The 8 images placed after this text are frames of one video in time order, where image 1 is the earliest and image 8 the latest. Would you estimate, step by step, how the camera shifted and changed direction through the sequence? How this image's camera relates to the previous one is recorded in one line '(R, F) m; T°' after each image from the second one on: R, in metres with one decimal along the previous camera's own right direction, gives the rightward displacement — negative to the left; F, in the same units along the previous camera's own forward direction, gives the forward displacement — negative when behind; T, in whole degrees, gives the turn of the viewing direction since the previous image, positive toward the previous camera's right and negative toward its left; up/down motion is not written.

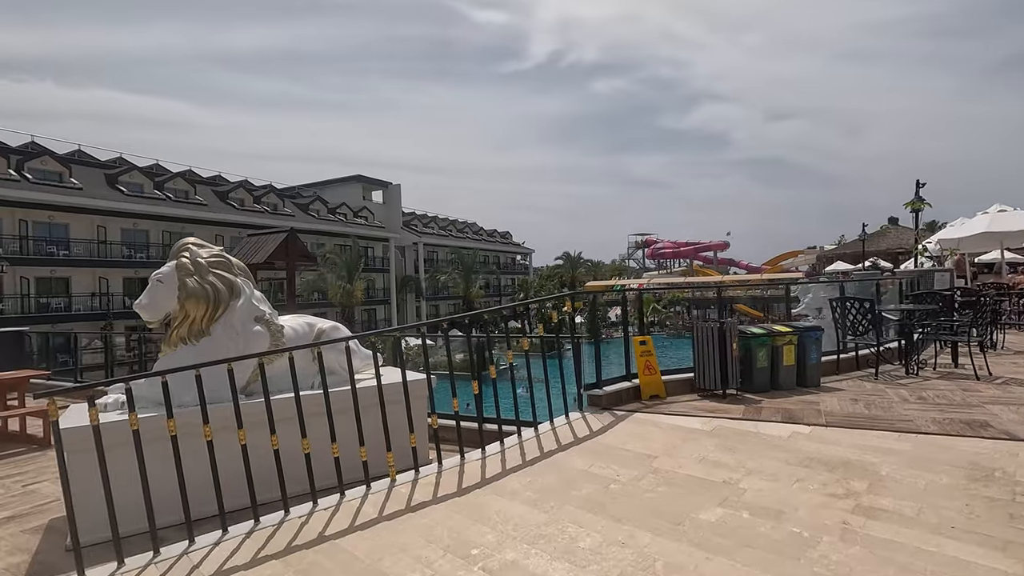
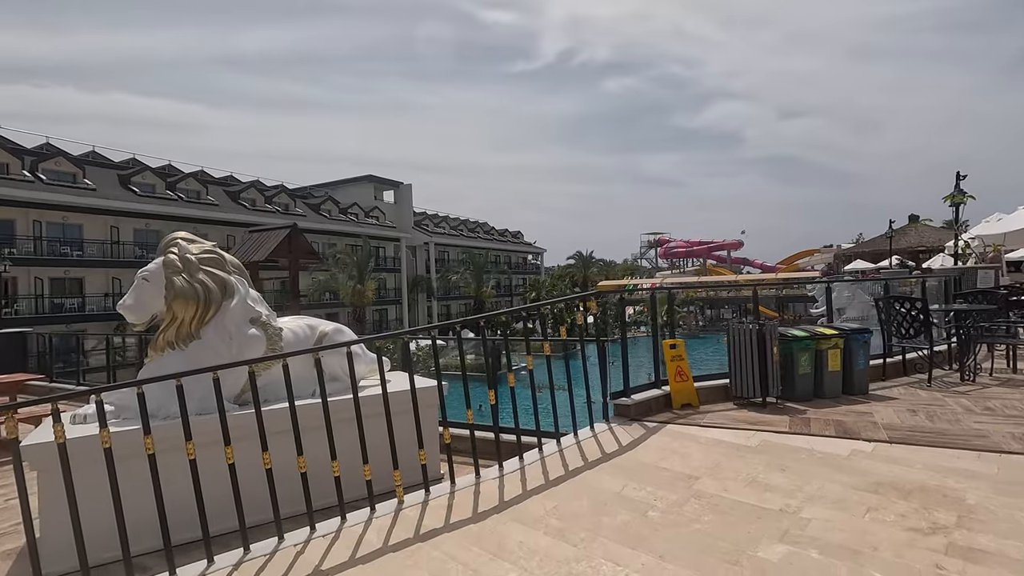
(-0.1, +0.5) m; -1°
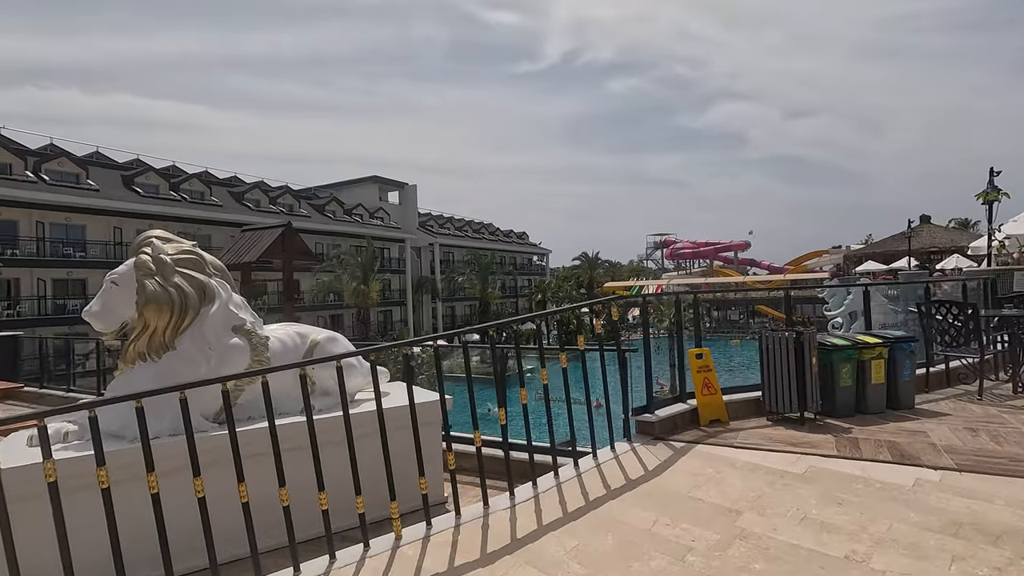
(-0.1, +0.6) m; -1°
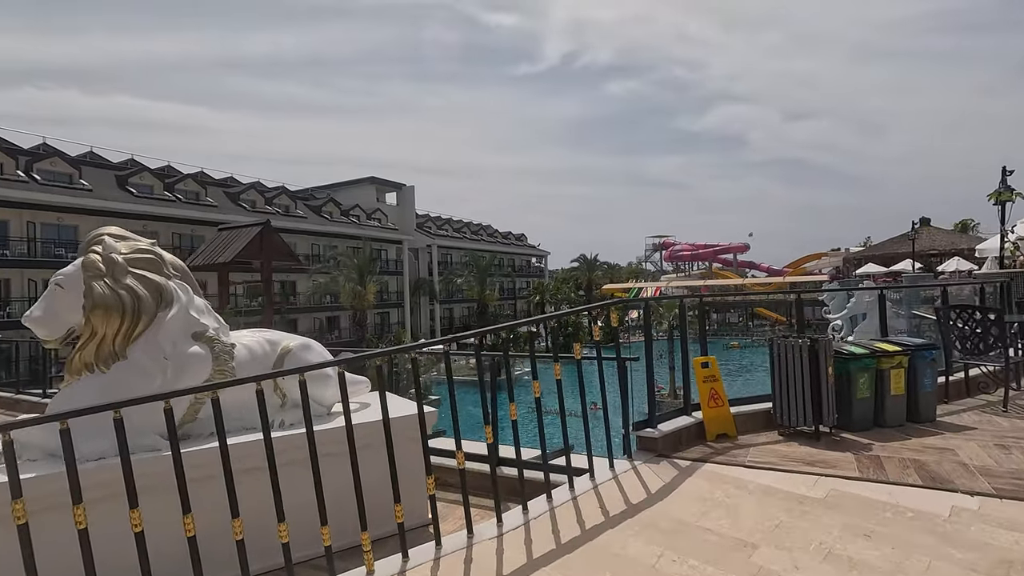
(+0.1, +0.4) m; 0°
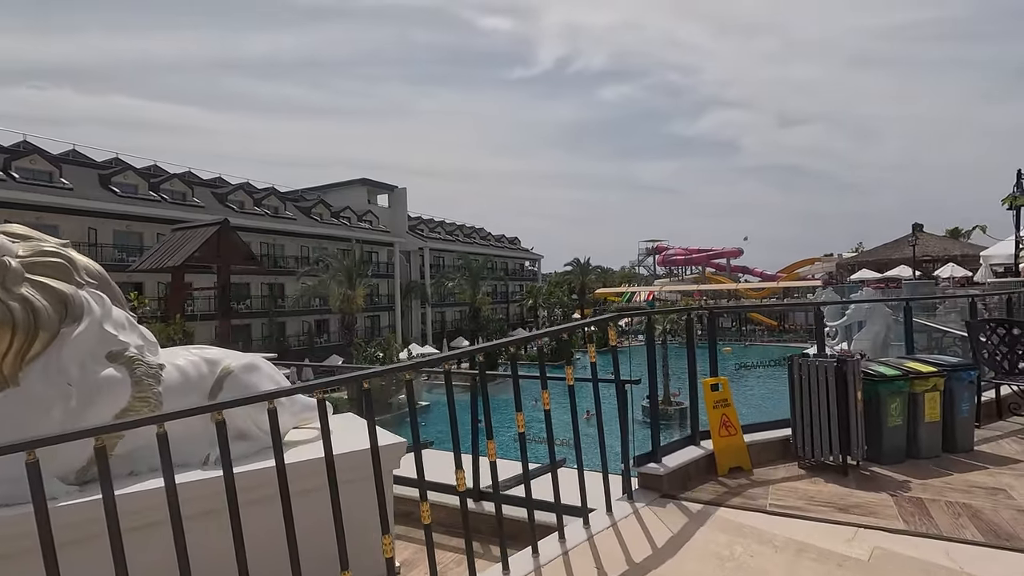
(+0.1, +0.7) m; +1°
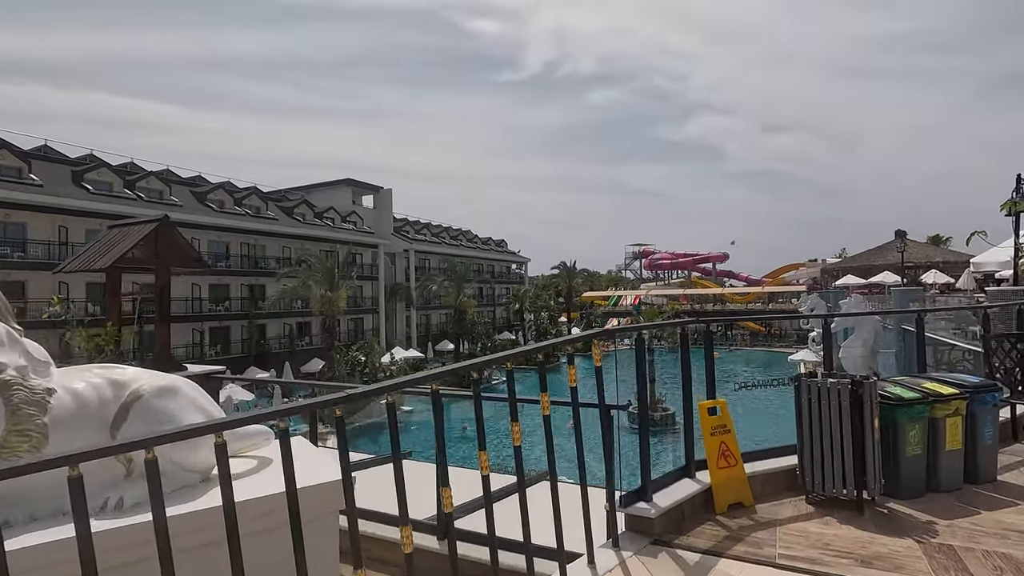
(+0.1, +0.6) m; +1°
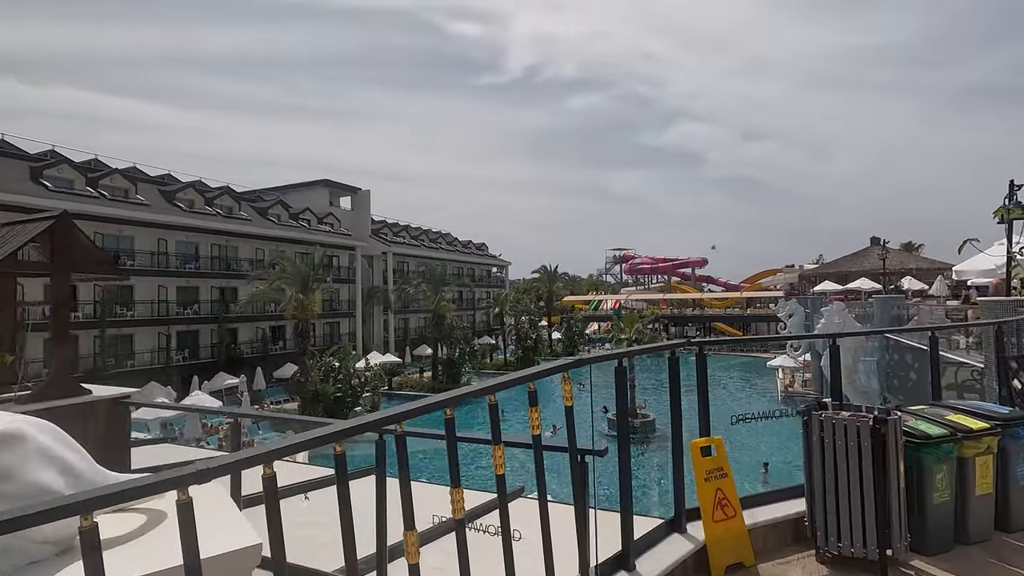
(+0.2, +0.7) m; +2°
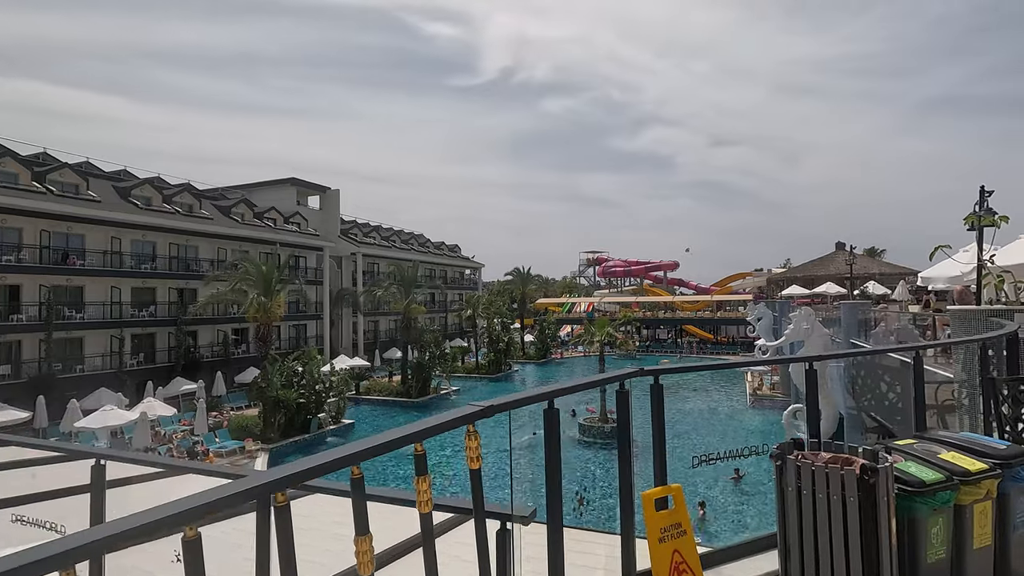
(+0.3, +0.7) m; +3°
